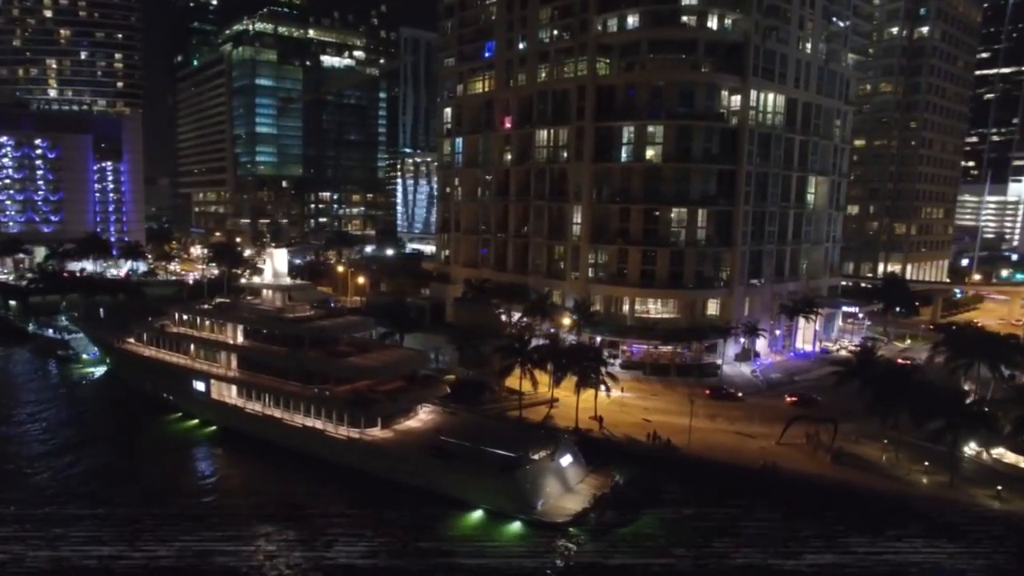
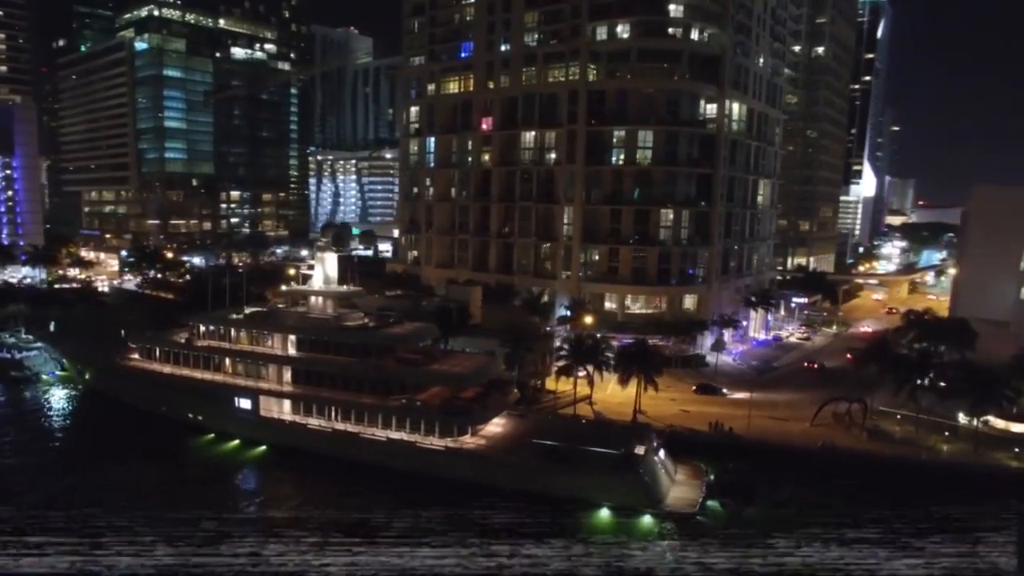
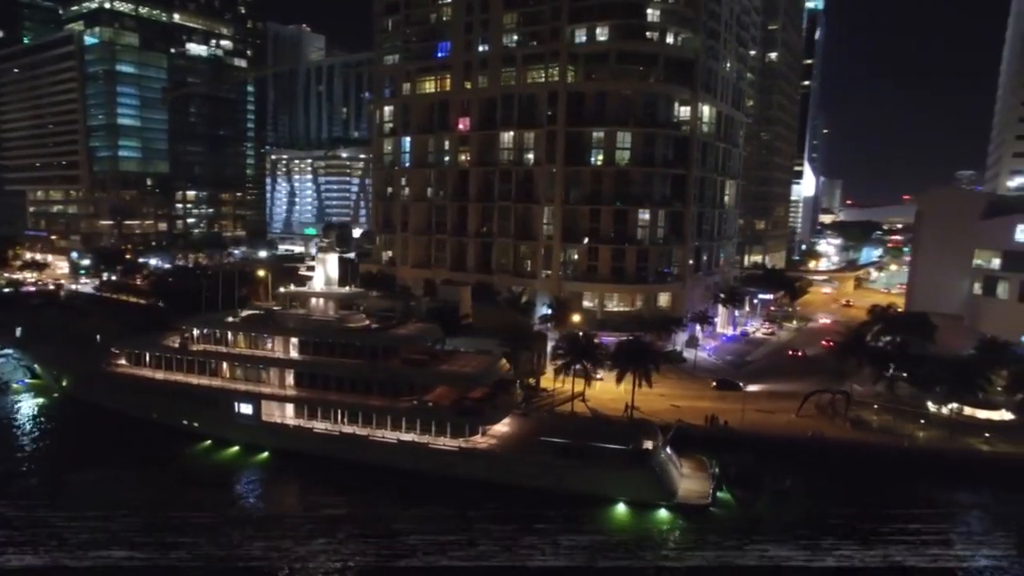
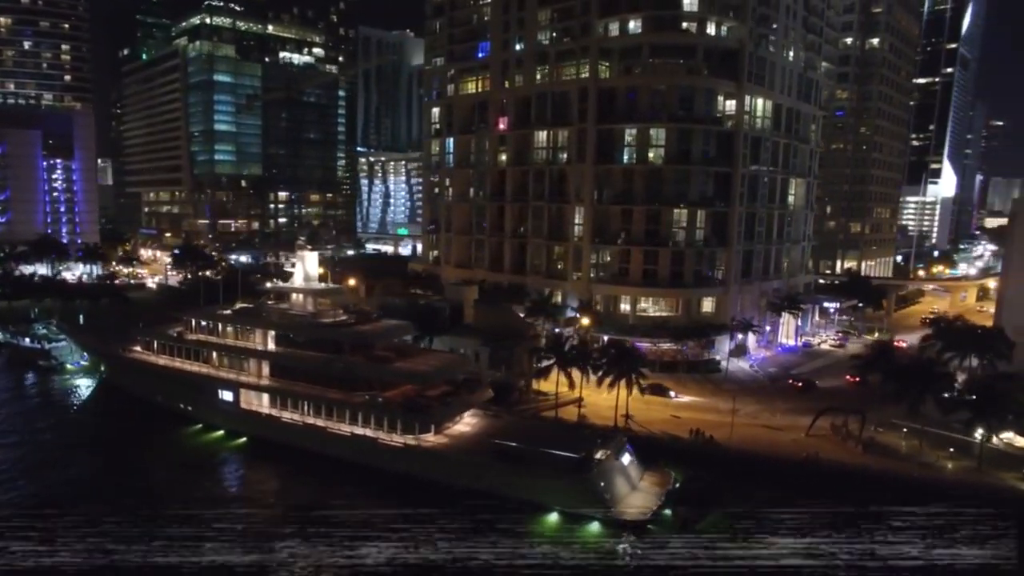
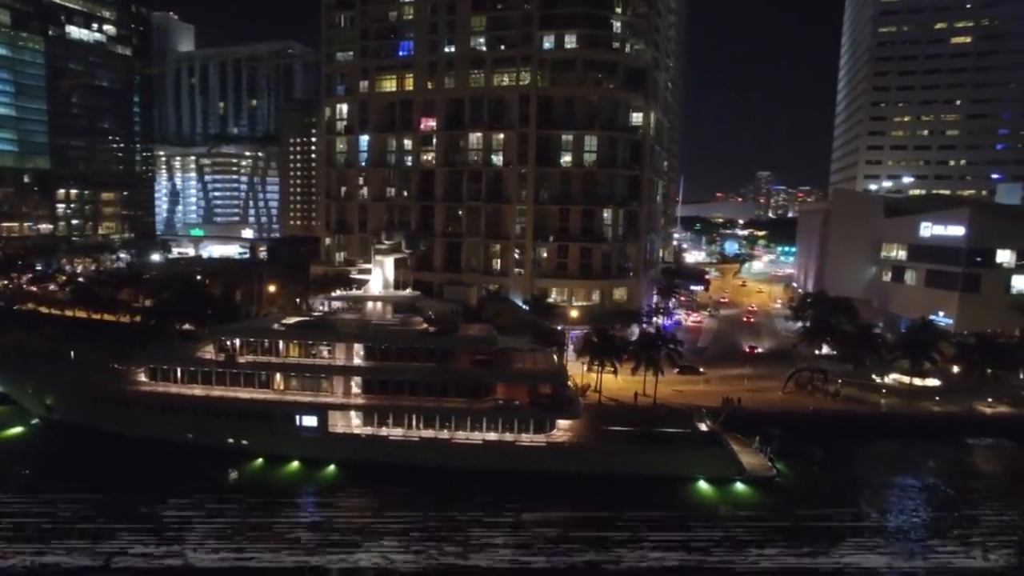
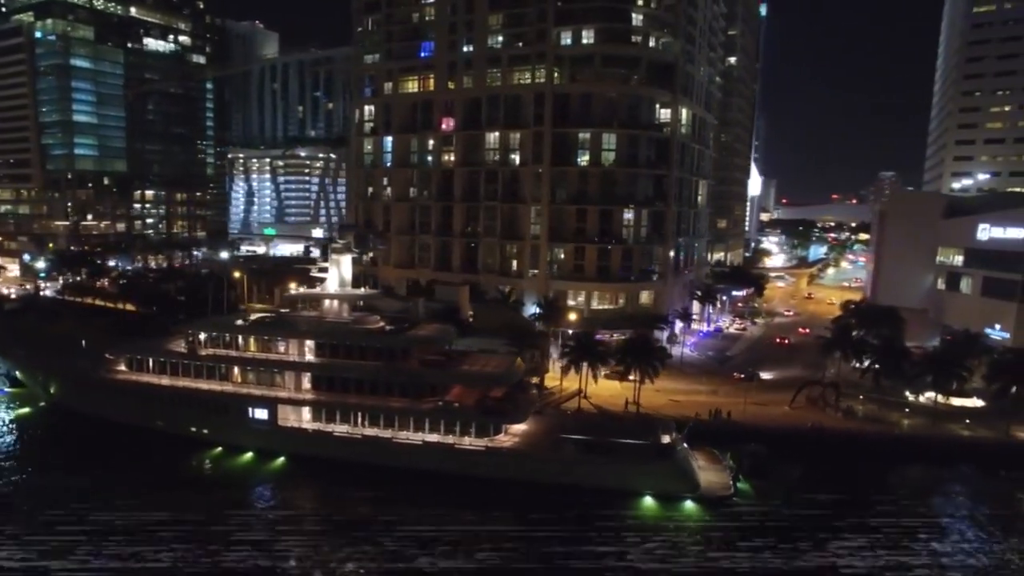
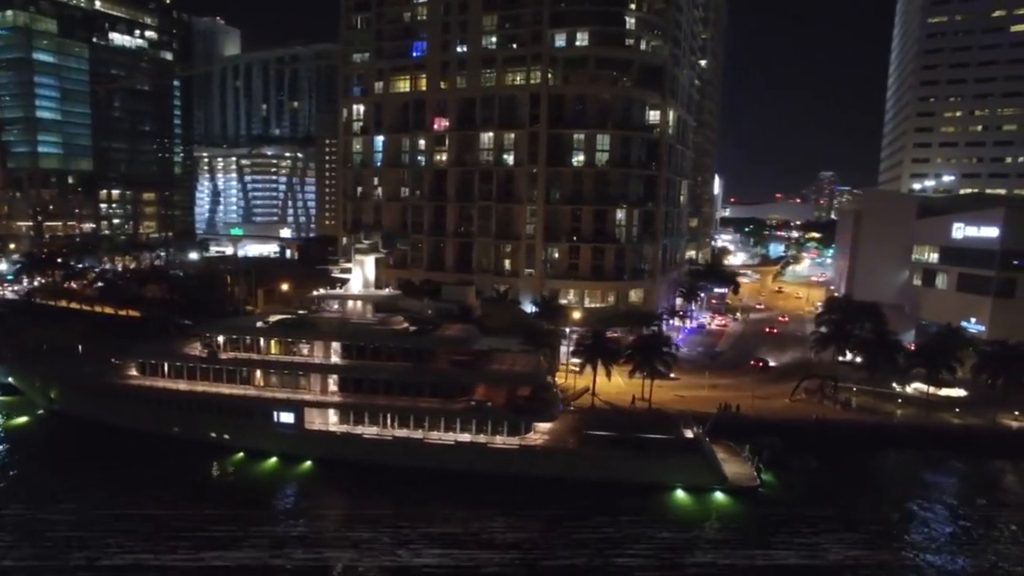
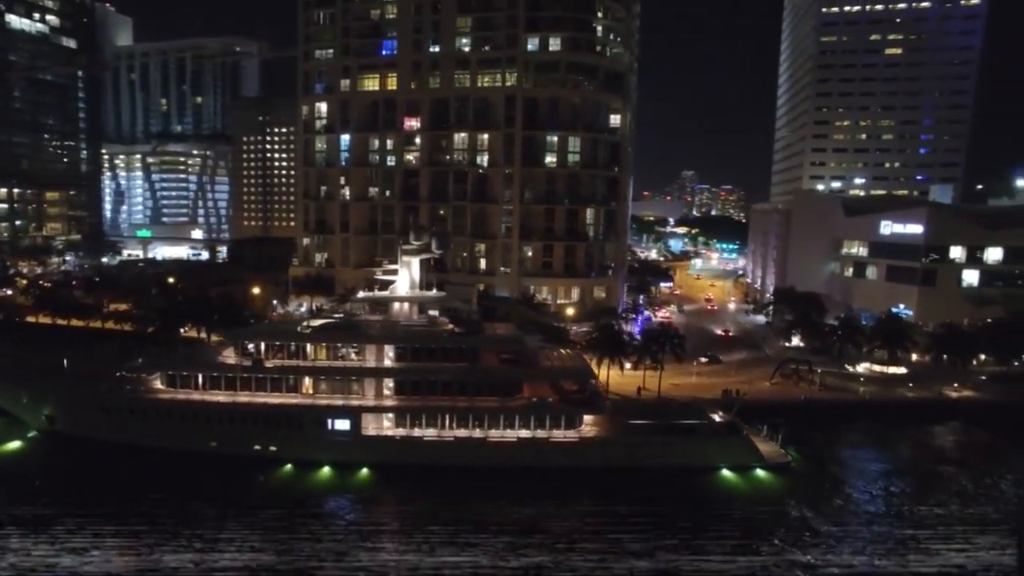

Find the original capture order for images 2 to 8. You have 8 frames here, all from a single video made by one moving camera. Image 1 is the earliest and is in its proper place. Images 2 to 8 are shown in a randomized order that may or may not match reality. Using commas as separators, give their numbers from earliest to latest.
4, 2, 3, 6, 7, 5, 8
